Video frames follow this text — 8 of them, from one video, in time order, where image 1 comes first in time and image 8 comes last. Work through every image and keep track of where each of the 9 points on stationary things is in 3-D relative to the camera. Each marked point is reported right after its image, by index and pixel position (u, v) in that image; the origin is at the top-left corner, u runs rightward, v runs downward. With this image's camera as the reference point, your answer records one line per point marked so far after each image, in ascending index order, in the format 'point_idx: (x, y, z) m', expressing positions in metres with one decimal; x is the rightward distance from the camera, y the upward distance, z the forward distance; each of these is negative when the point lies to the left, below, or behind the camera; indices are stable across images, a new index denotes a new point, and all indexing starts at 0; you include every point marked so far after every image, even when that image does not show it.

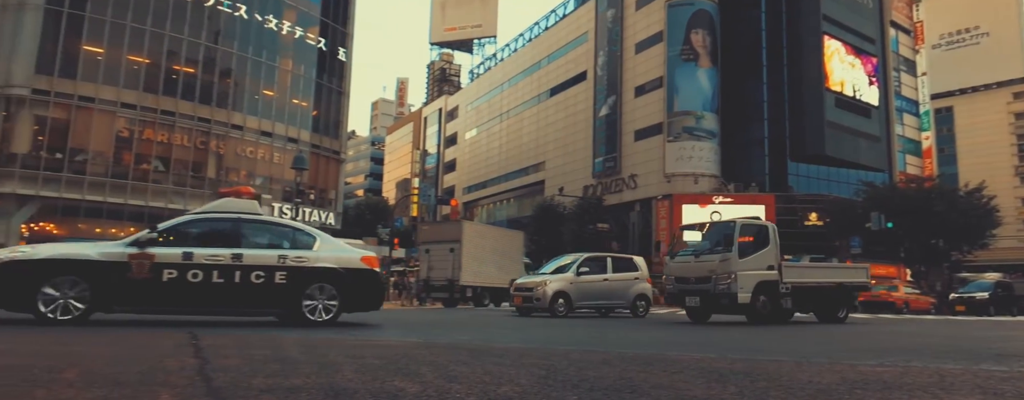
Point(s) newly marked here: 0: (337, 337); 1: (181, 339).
0: (-2.7, -2.1, +9.6) m
1: (-4.5, -1.9, +8.5) m
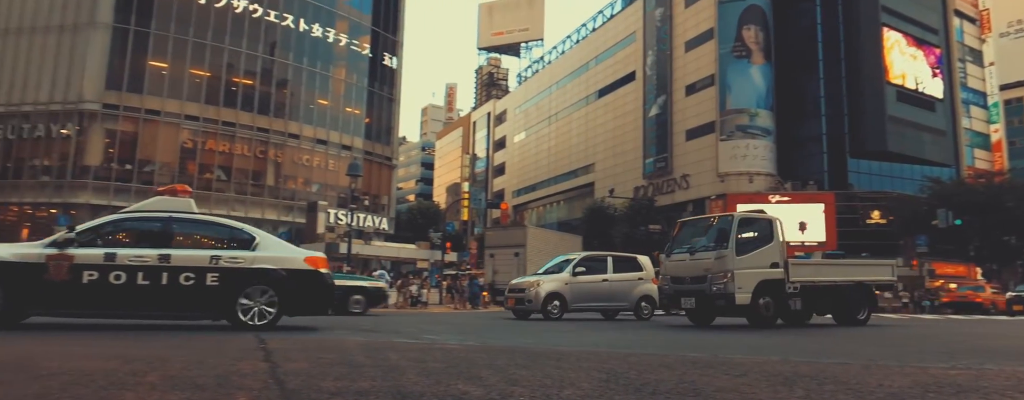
0: (-1.8, -2.2, +9.7) m
1: (-3.7, -2.0, +8.7) m
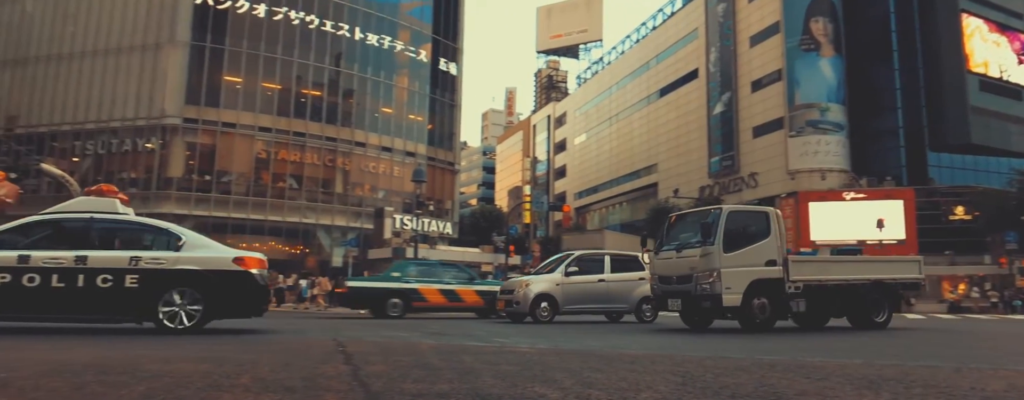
0: (-0.6, -2.3, +9.8) m
1: (-2.7, -2.1, +9.0) m
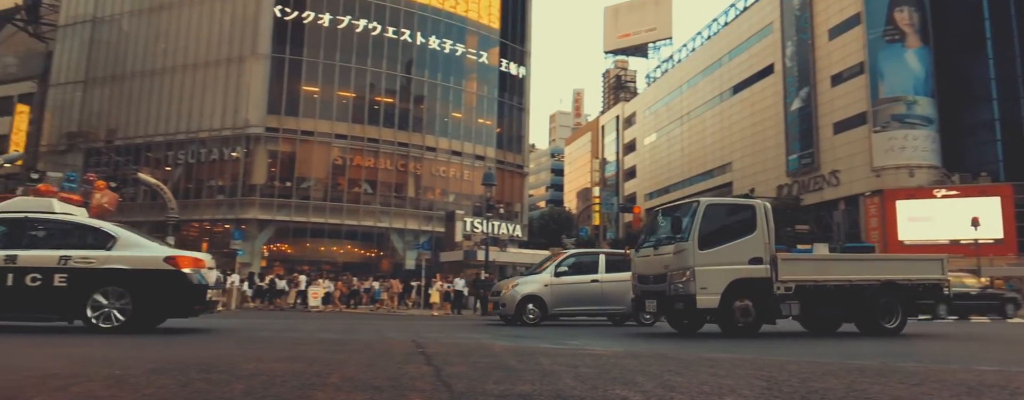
0: (+0.6, -2.3, +9.8) m
1: (-1.5, -2.2, +9.2) m
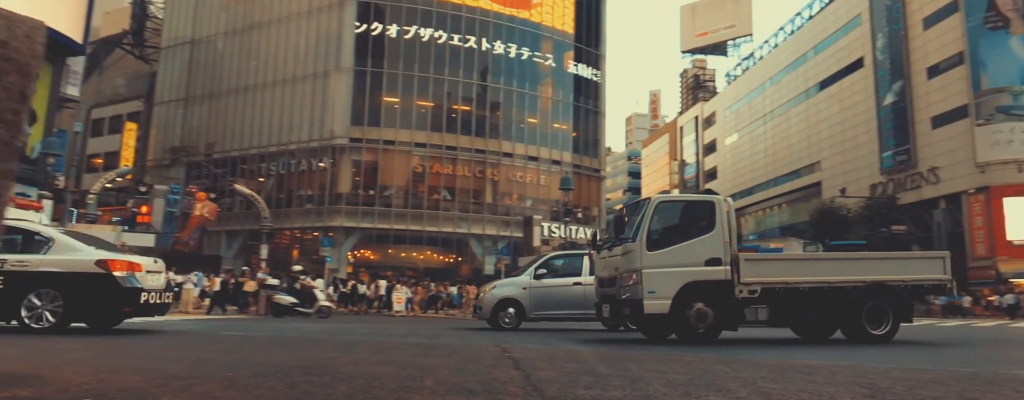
0: (+1.9, -2.4, +9.7) m
1: (-0.2, -2.3, +9.3) m
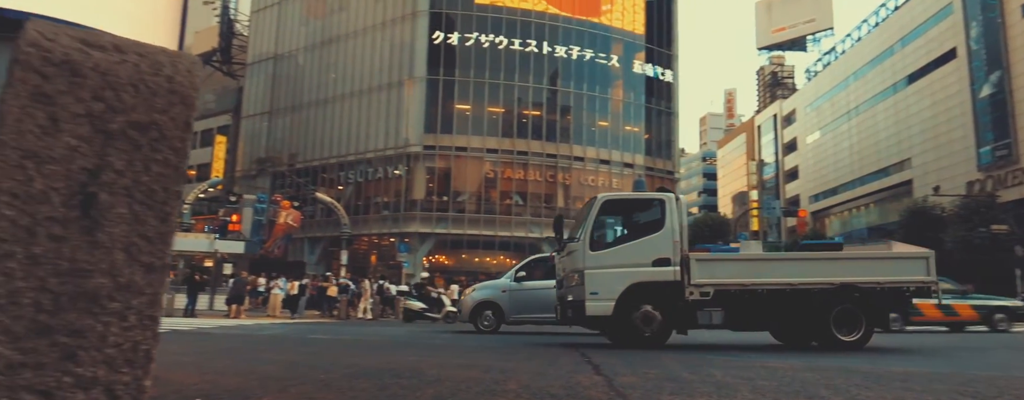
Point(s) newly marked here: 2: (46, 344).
0: (+3.1, -2.4, +9.5) m
1: (+1.0, -2.4, +9.3) m
2: (-1.6, -0.5, +2.2) m
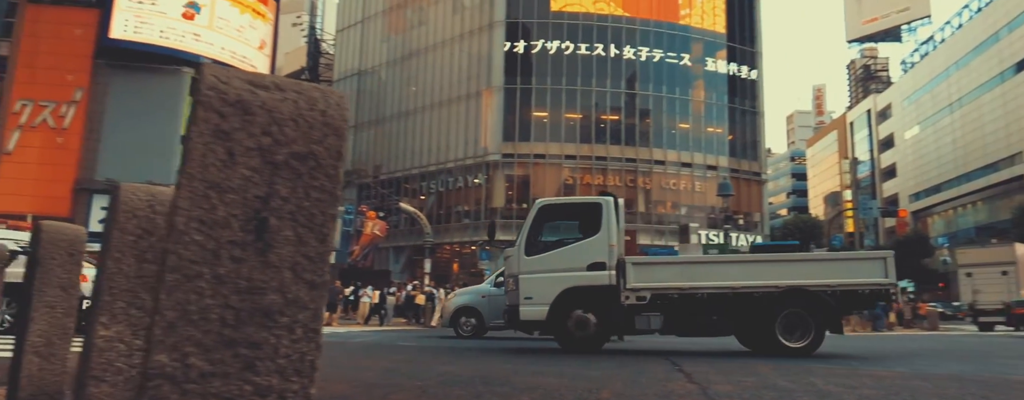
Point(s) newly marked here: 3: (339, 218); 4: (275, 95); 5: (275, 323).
0: (+4.5, -2.5, +9.2) m
1: (+2.3, -2.4, +9.2) m
2: (-1.1, -0.6, +2.4) m
3: (-0.7, -0.1, +2.6) m
4: (-1.0, +0.4, +2.6) m
5: (-0.9, -0.5, +2.4) m
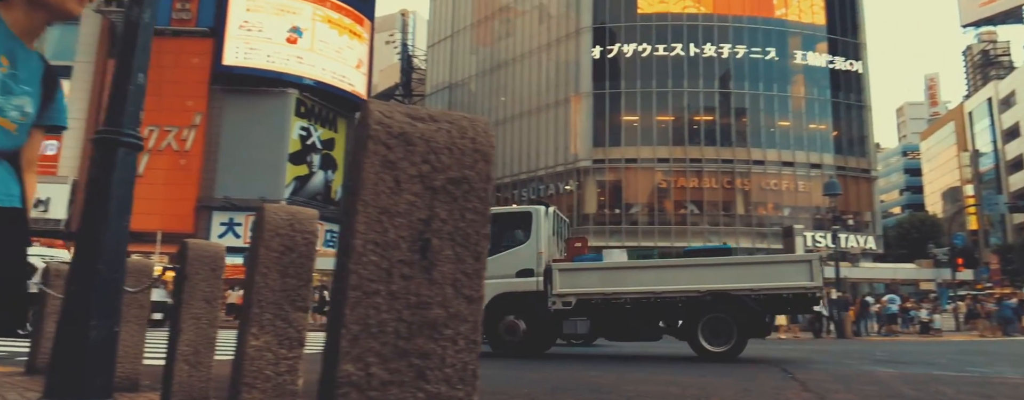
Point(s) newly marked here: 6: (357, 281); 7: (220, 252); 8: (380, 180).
0: (+5.9, -2.4, +8.6) m
1: (+3.8, -2.5, +8.9) m
2: (-0.5, -0.7, +2.6) m
3: (-0.1, -0.2, +2.8) m
4: (-0.4, +0.3, +2.8) m
5: (-0.3, -0.6, +2.7) m
6: (-0.6, -0.3, +2.5) m
7: (-3.2, -0.6, +6.7) m
8: (-0.6, +0.1, +2.6) m
